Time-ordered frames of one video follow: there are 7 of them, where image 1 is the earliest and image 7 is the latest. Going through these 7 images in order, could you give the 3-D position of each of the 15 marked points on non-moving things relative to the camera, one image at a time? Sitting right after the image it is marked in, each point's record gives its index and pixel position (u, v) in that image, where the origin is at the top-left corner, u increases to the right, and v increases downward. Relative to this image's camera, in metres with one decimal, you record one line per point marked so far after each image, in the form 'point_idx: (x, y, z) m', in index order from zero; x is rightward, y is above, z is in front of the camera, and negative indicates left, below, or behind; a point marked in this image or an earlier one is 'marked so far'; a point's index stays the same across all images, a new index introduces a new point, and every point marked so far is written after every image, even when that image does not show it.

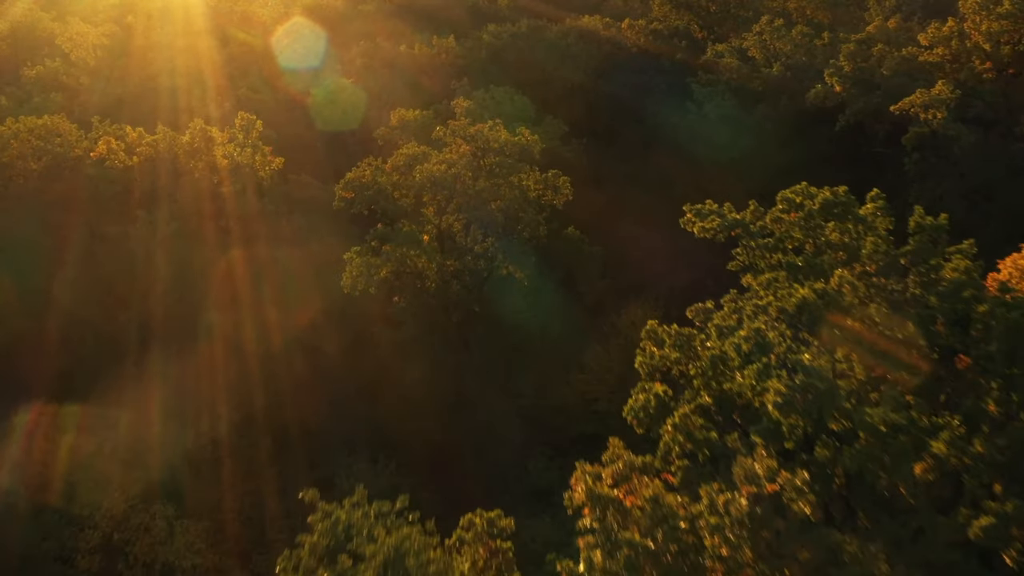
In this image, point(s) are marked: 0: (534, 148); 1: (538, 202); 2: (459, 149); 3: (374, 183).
0: (+0.6, +3.4, +19.3) m
1: (+0.6, +2.1, +18.6) m
2: (-1.2, +3.2, +18.1) m
3: (-3.2, +2.4, +18.1) m
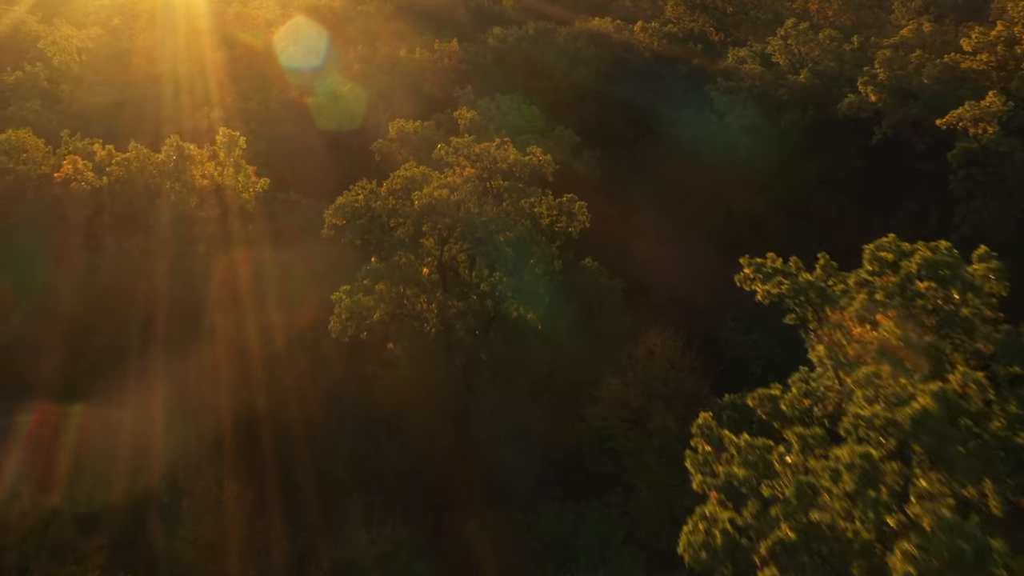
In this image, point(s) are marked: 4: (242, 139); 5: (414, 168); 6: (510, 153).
0: (+0.9, +2.6, +17.4) m
1: (+0.8, +1.2, +16.7) m
2: (-1.0, +2.3, +16.1) m
3: (-3.0, +1.6, +16.2) m
4: (-7.4, +3.8, +20.6) m
5: (-2.1, +2.5, +16.6) m
6: (0.0, +2.9, +17.0) m
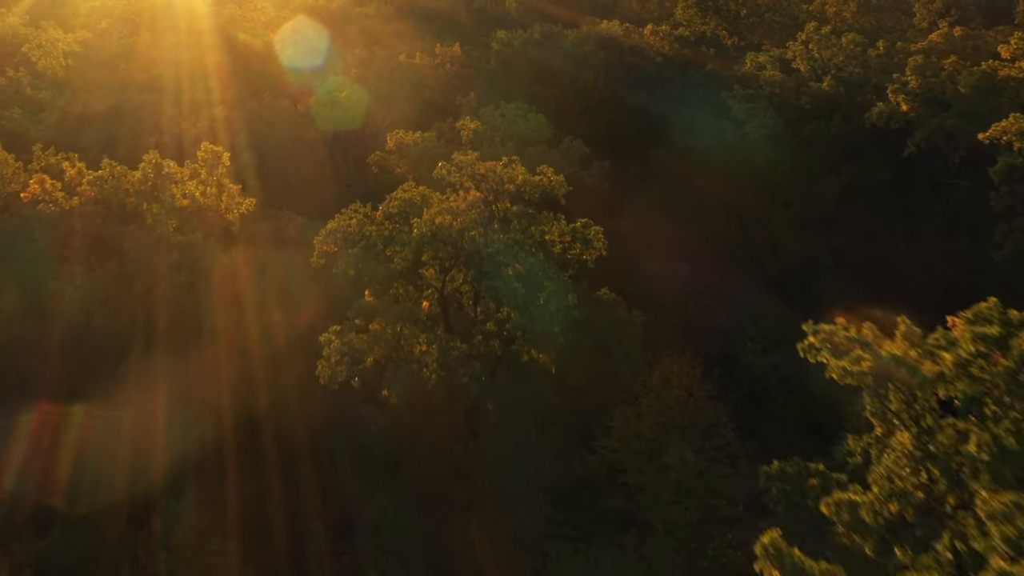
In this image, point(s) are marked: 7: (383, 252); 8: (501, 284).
0: (+1.0, +1.9, +15.8) m
1: (+1.0, +0.6, +15.1) m
2: (-0.9, +1.7, +14.6) m
3: (-2.8, +0.9, +14.7) m
4: (-7.2, +3.2, +19.1) m
5: (-1.9, +1.9, +15.1) m
6: (+0.2, +2.2, +15.5) m
7: (-2.5, +0.6, +14.7) m
8: (-0.2, +0.1, +13.6) m
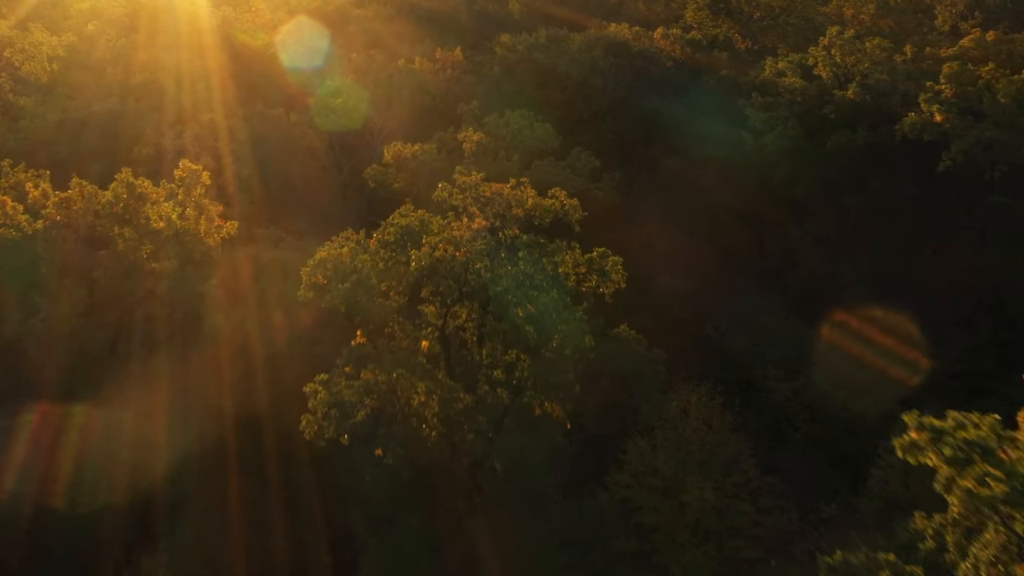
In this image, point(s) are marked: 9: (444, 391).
0: (+1.2, +1.3, +14.3) m
1: (+1.2, -0.1, +13.6) m
2: (-0.7, +1.1, +13.1) m
3: (-2.7, +0.3, +13.2) m
4: (-7.1, +2.5, +17.6) m
5: (-1.8, +1.3, +13.6) m
6: (+0.3, +1.6, +14.0) m
7: (-2.4, 0.0, +13.2) m
8: (-0.1, -0.6, +12.1) m
9: (-1.1, -1.8, +13.1) m
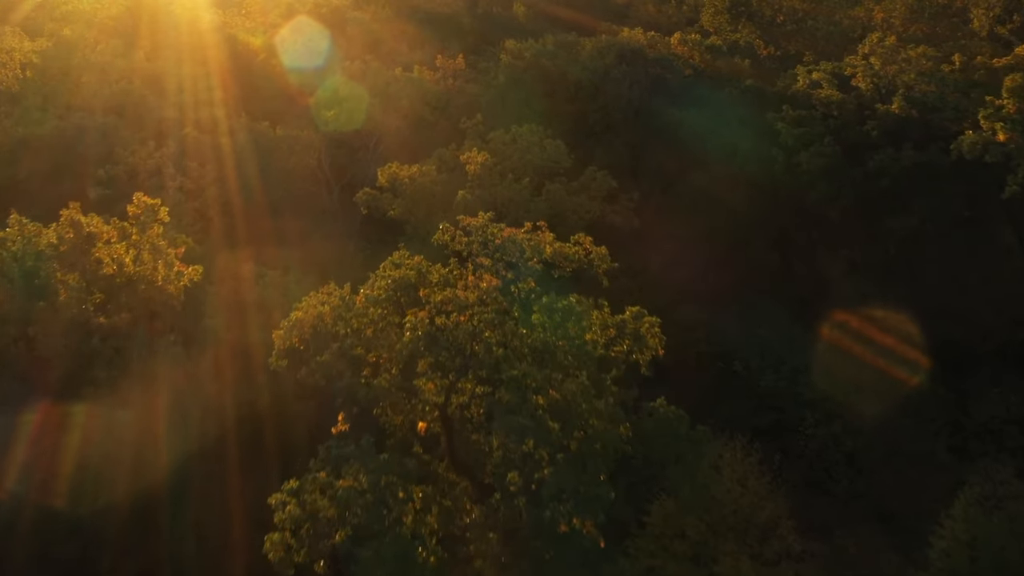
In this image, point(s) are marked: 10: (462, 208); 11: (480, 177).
0: (+1.4, +0.3, +12.0) m
1: (+1.4, -1.0, +11.3) m
2: (-0.5, +0.1, +10.8) m
3: (-2.5, -0.7, +10.8) m
4: (-6.8, +1.6, +15.3) m
5: (-1.5, +0.3, +11.3) m
6: (+0.6, +0.6, +11.7) m
7: (-2.1, -1.0, +10.9) m
8: (+0.1, -1.5, +9.8) m
9: (-0.9, -2.8, +10.8) m
10: (-1.2, +2.0, +19.6) m
11: (-0.8, +2.9, +19.8) m
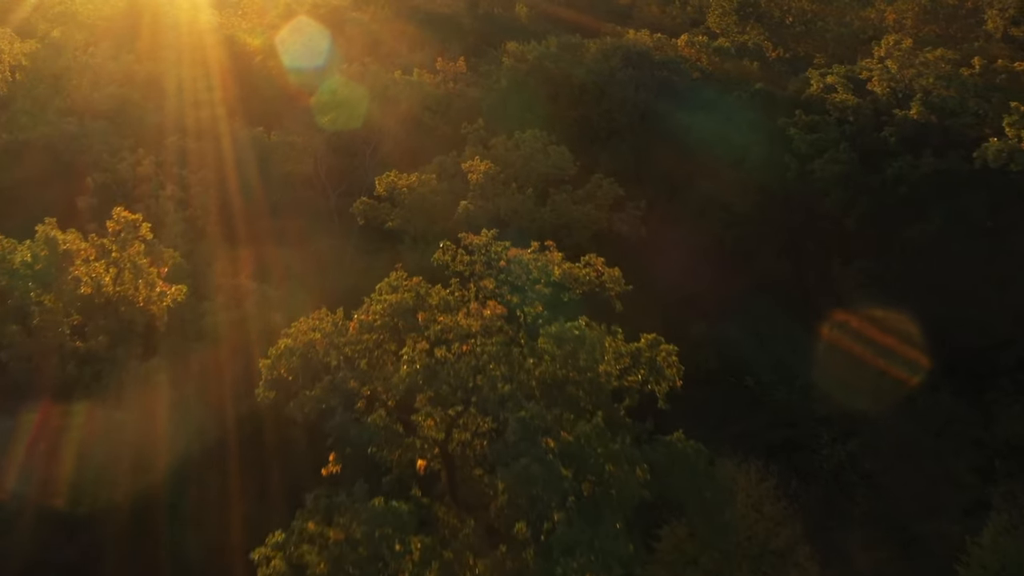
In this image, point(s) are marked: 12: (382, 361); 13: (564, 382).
0: (+1.5, -0.1, +11.2) m
1: (+1.5, -1.4, +10.5) m
2: (-0.4, -0.3, +10.0) m
3: (-2.4, -1.0, +10.0) m
4: (-6.8, +1.2, +14.5) m
5: (-1.5, -0.1, +10.4) m
6: (+0.6, +0.3, +10.8) m
7: (-2.1, -1.3, +10.1) m
8: (+0.2, -1.9, +8.9) m
9: (-0.8, -3.1, +9.9) m
10: (-1.2, +1.7, +18.8) m
11: (-0.7, +2.5, +19.0) m
12: (-1.7, -1.0, +9.7) m
13: (+0.7, -1.2, +9.6) m
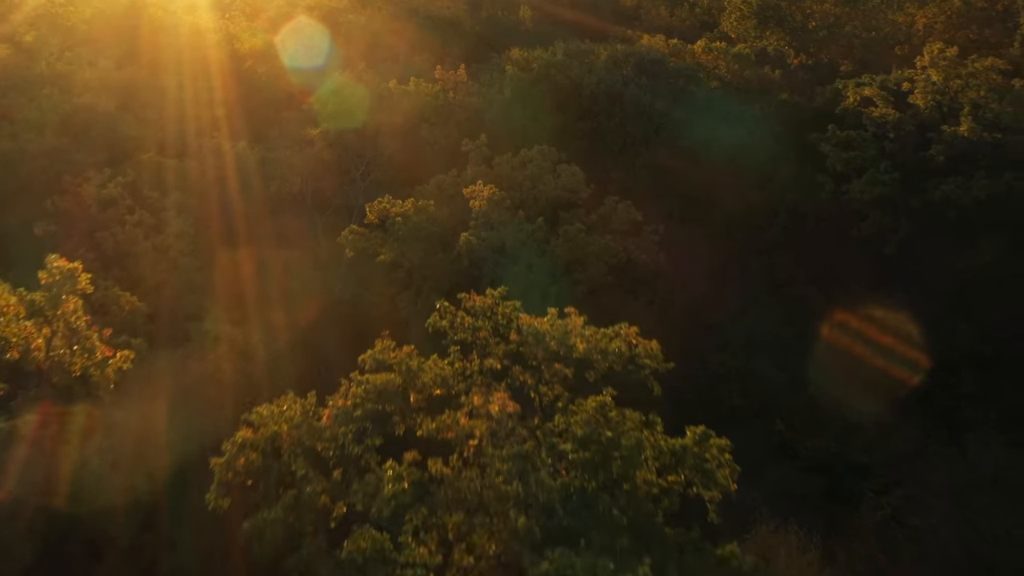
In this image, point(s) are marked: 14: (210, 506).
0: (+1.6, -0.9, +9.1) m
1: (+1.6, -2.2, +8.4) m
2: (-0.3, -1.1, +7.9) m
3: (-2.2, -1.9, +8.0) m
4: (-6.6, +0.4, +12.4) m
5: (-1.3, -0.9, +8.4) m
6: (+0.8, -0.6, +8.8) m
7: (-1.9, -2.2, +8.0) m
8: (+0.4, -2.7, +6.9) m
9: (-0.7, -4.0, +7.9) m
10: (-1.0, +0.8, +16.7) m
11: (-0.5, +1.7, +16.9) m
12: (-1.5, -1.8, +7.7) m
13: (+0.8, -2.1, +7.6) m
14: (-3.5, -2.4, +9.0) m
